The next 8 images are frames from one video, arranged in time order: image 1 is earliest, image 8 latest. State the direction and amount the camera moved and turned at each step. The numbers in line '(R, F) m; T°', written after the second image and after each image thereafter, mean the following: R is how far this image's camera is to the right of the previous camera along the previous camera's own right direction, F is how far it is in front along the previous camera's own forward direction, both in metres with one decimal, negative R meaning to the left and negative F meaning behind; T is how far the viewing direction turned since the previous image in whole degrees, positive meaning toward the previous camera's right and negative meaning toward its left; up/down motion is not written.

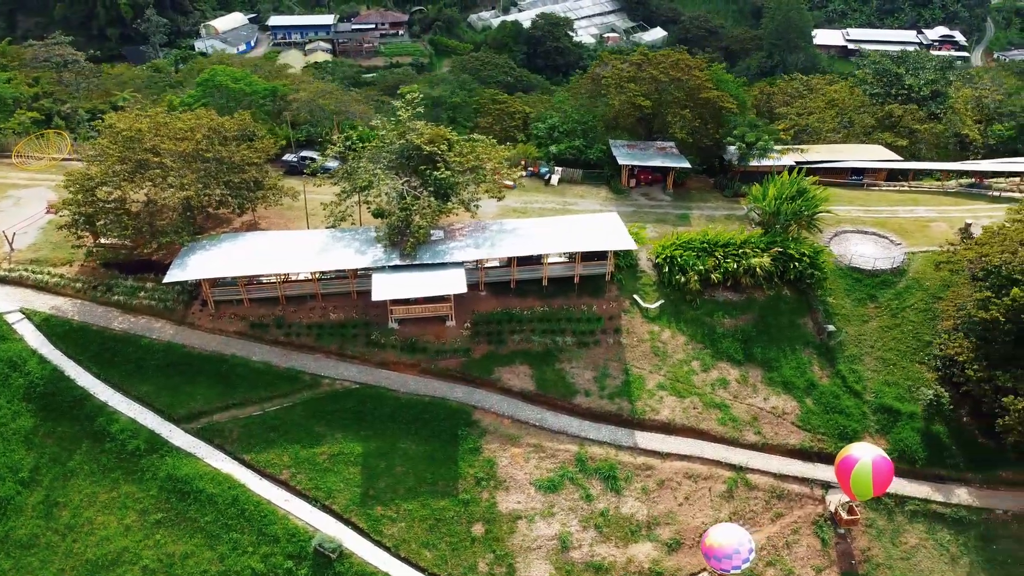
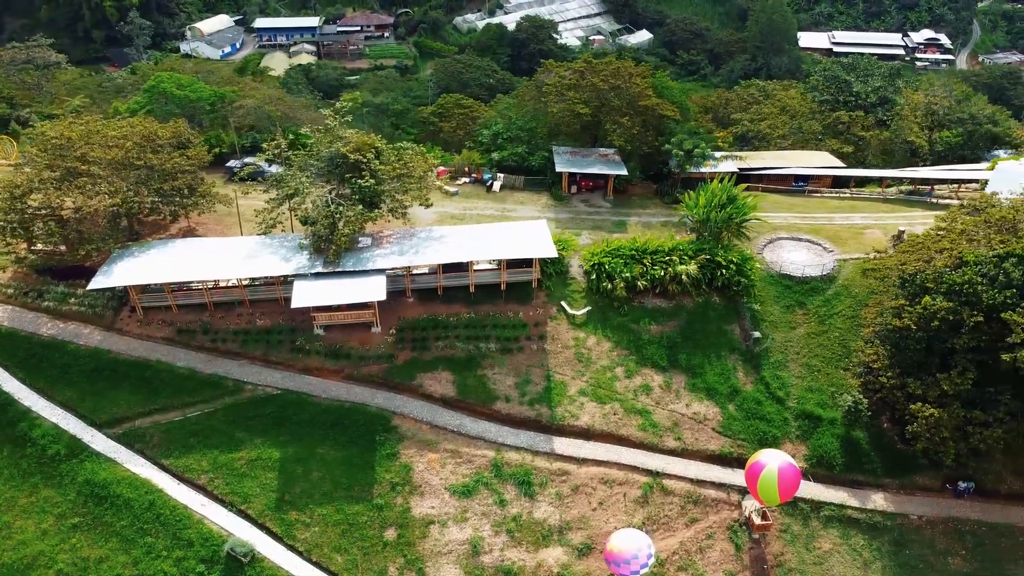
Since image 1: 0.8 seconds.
(+2.2, -0.3) m; 0°
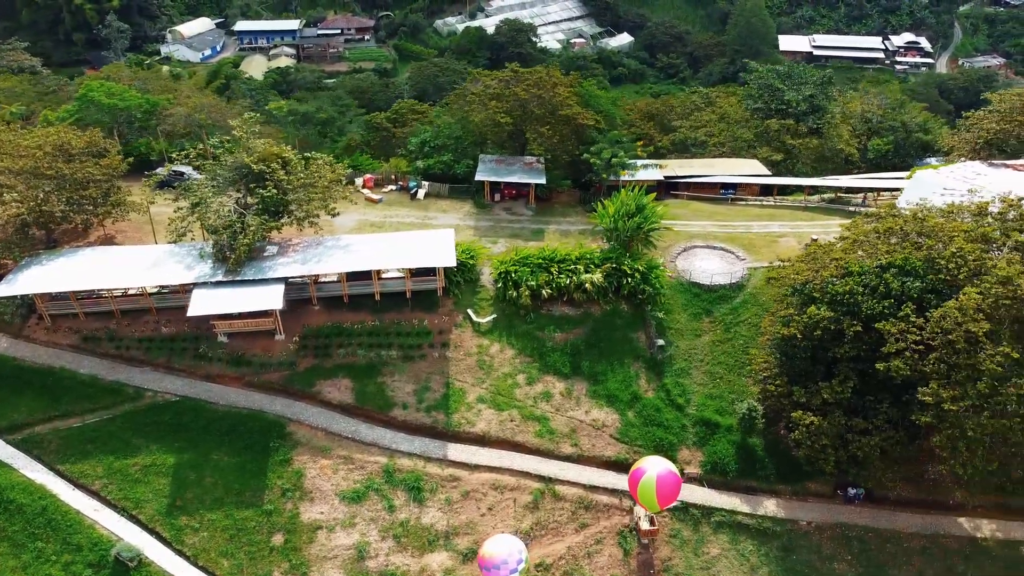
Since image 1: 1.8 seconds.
(+2.9, -0.4) m; 0°
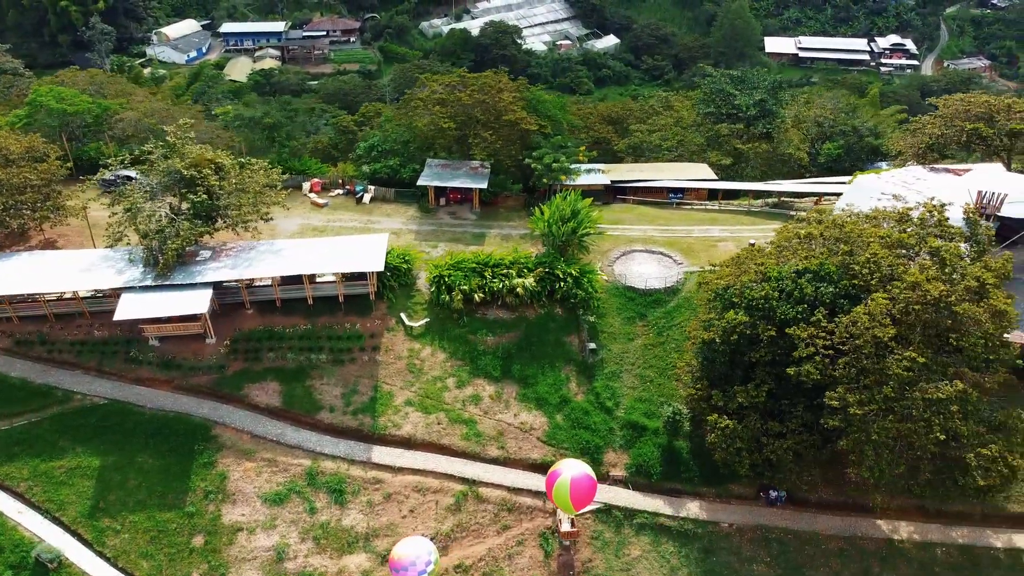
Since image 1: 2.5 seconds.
(+2.1, -0.3) m; 0°
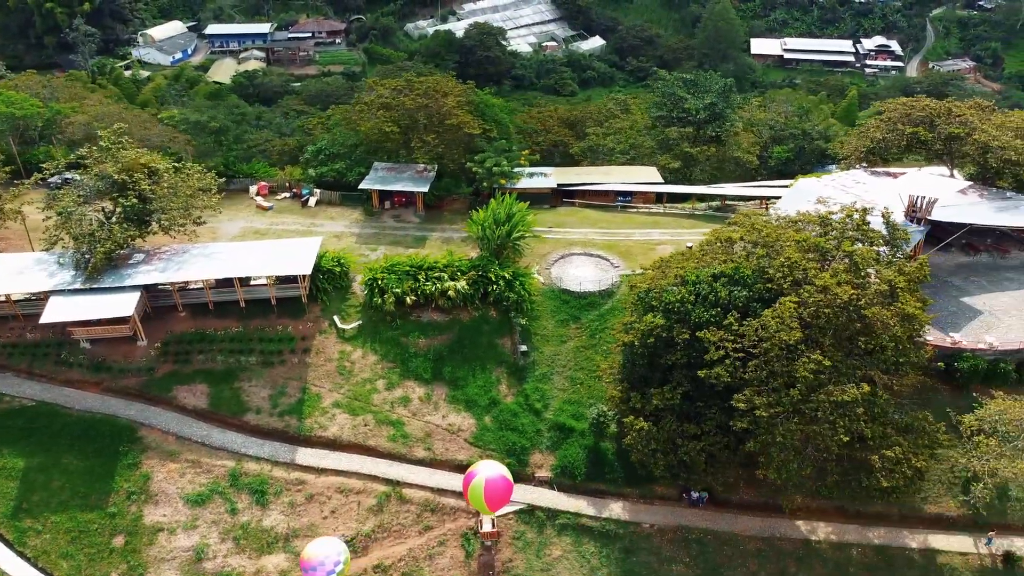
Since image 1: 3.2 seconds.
(+2.2, -0.3) m; 0°
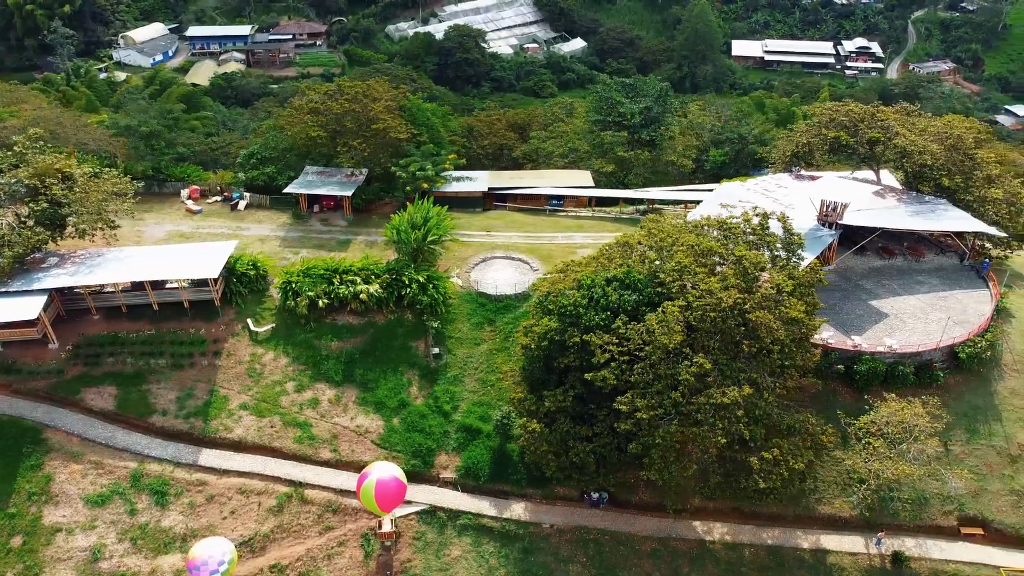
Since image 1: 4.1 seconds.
(+2.9, -0.4) m; 0°
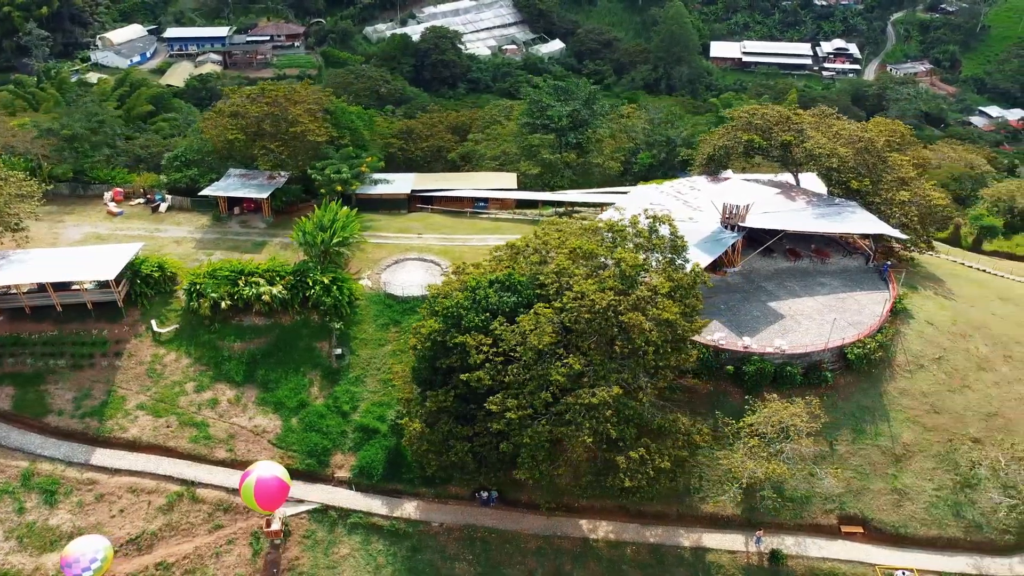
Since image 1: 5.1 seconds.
(+3.2, -0.4) m; 0°
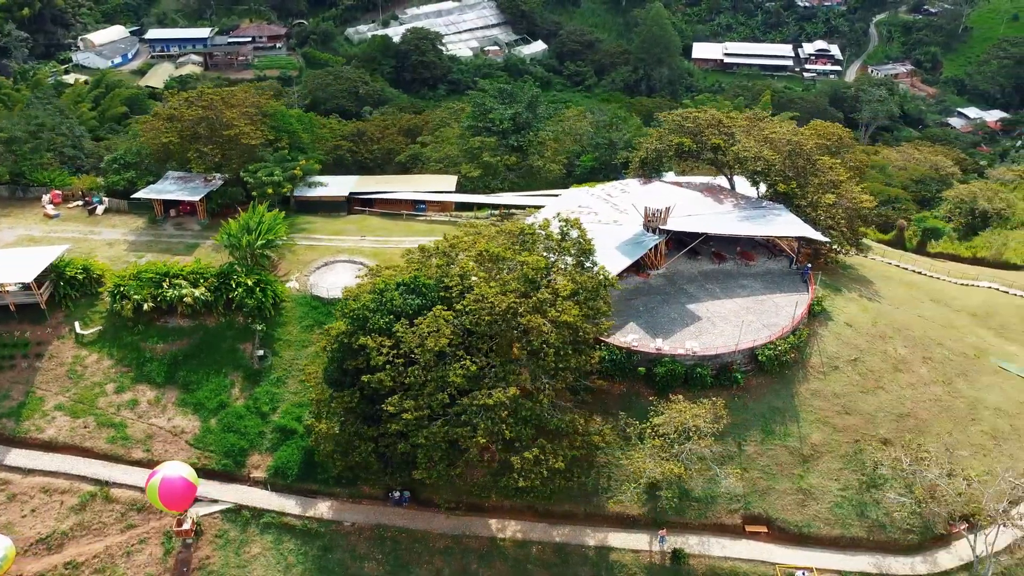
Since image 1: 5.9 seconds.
(+2.6, -0.3) m; 0°
